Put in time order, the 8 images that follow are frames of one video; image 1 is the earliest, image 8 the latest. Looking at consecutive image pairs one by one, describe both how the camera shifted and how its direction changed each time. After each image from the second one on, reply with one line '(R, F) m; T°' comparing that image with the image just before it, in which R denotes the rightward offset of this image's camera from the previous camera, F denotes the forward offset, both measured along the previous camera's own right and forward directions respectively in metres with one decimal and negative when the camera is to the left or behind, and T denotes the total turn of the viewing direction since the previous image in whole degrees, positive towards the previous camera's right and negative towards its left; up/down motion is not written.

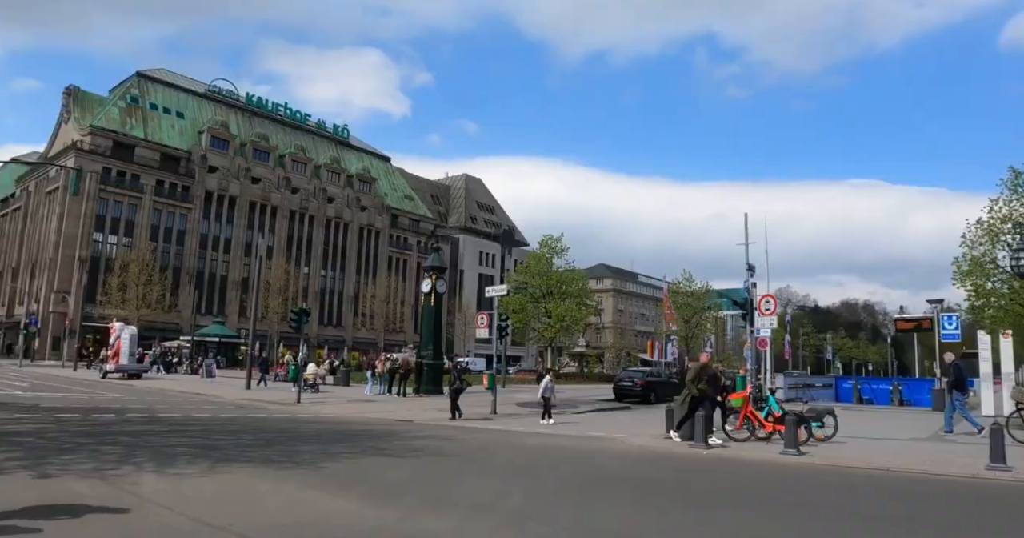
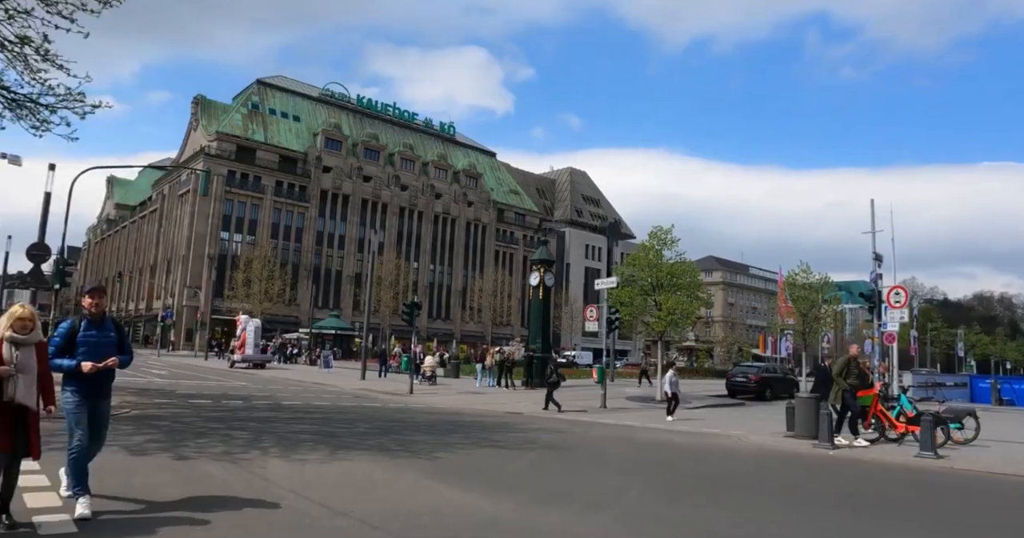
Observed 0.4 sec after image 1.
(-0.2, +0.2) m; -8°
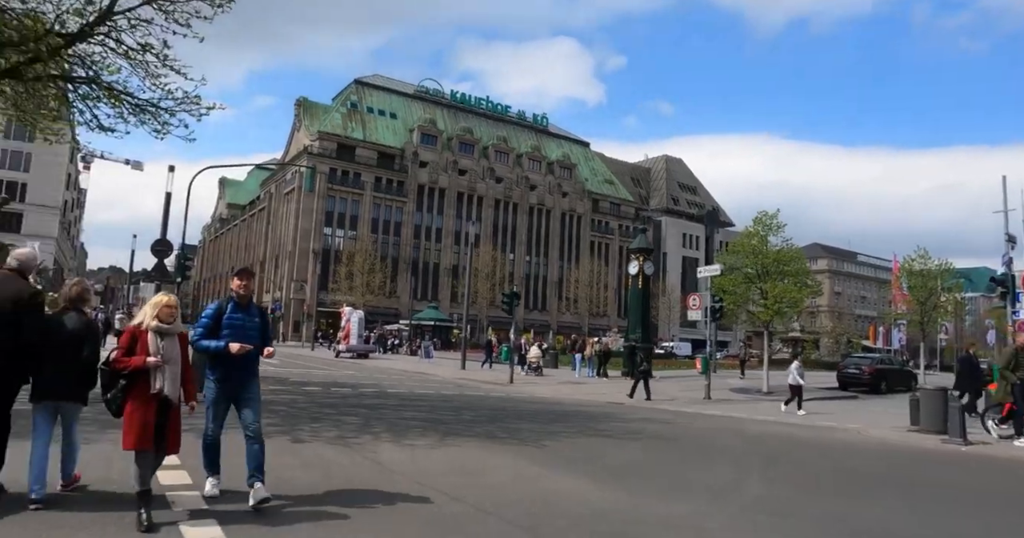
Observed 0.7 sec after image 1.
(-0.2, +0.2) m; -7°
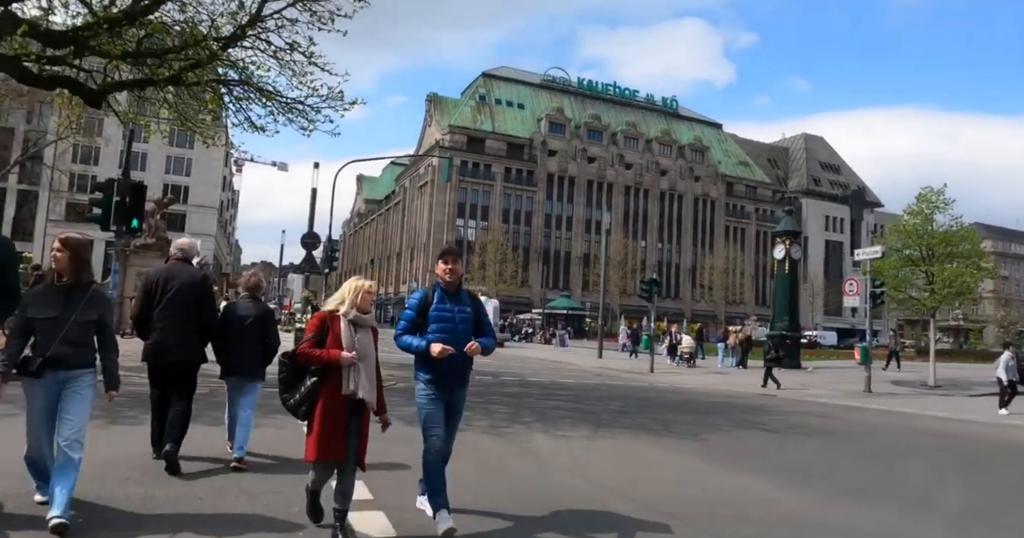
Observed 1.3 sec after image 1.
(-0.3, +0.4) m; -10°
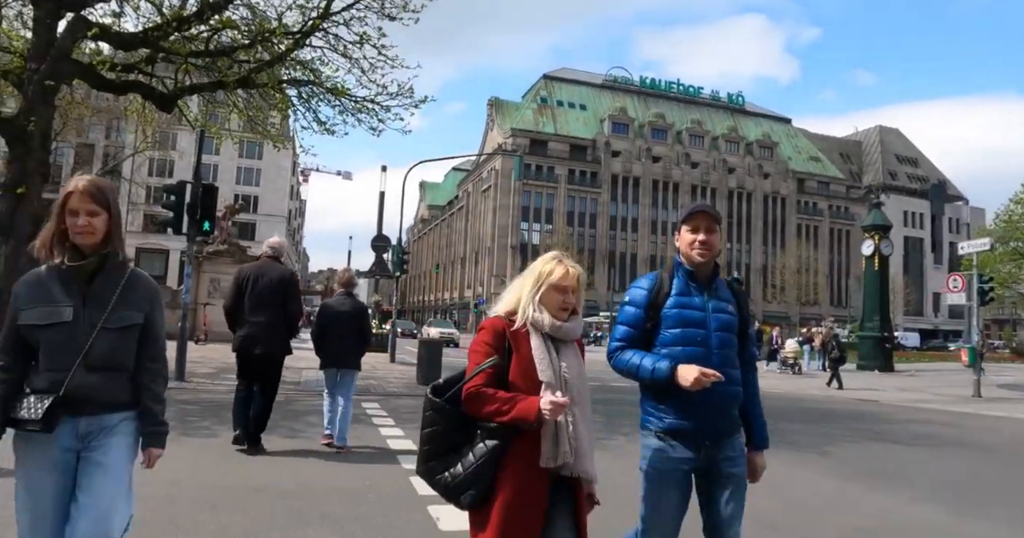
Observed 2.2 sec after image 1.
(-0.4, +0.8) m; -5°
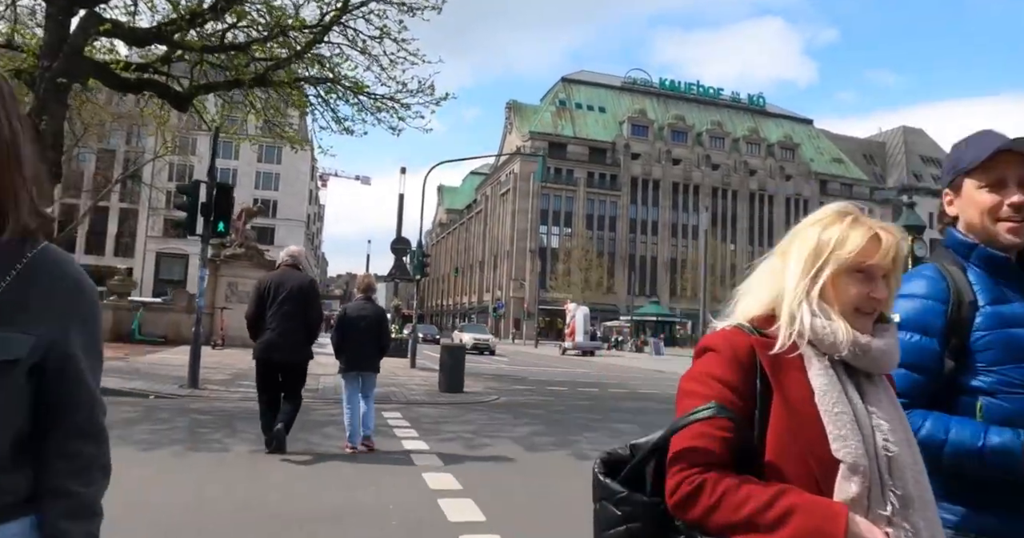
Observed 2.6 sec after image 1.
(-0.1, +0.6) m; -1°
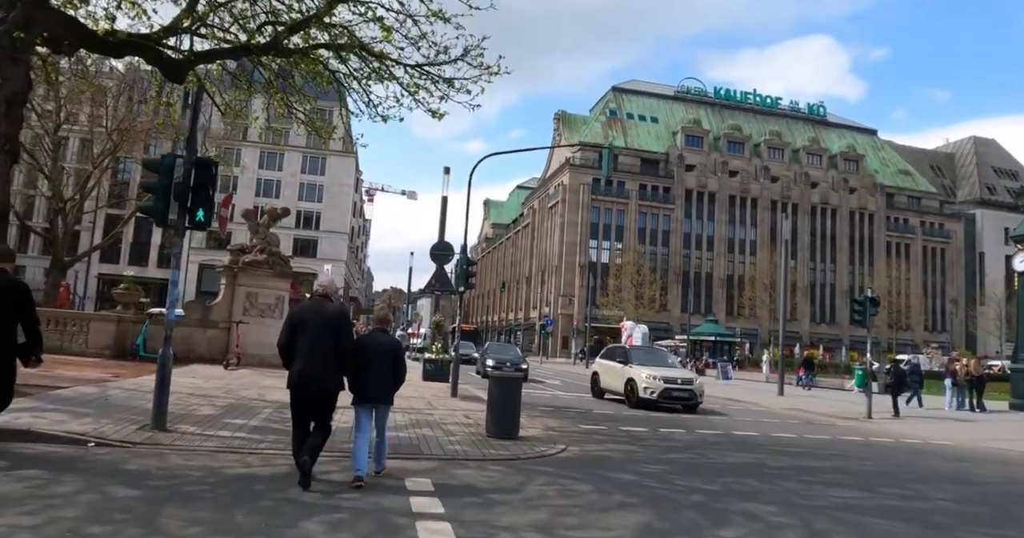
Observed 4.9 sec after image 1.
(-0.3, +3.0) m; -3°
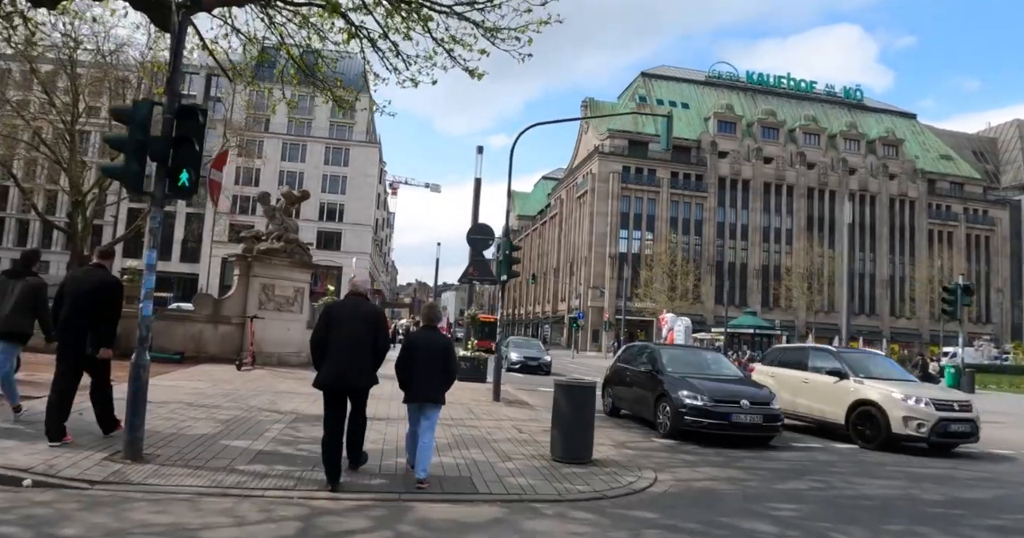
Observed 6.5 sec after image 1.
(-0.5, +2.0) m; -2°
